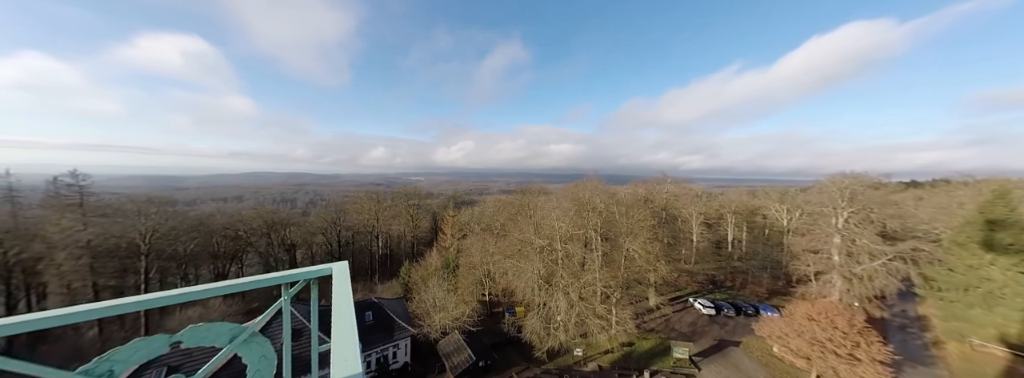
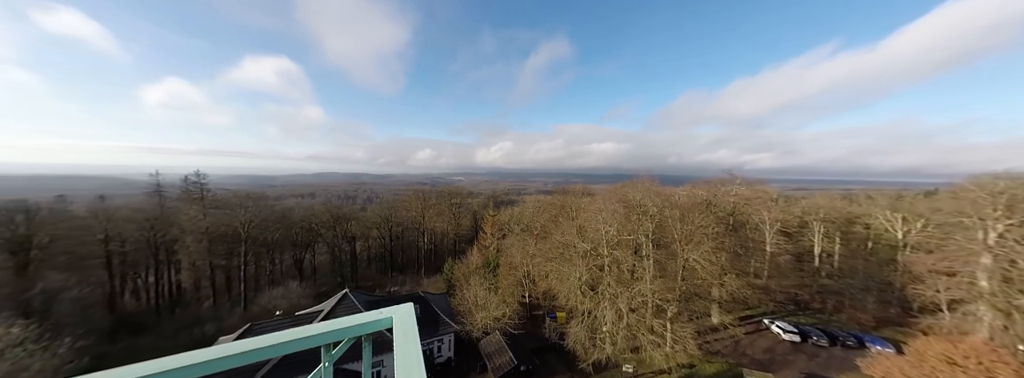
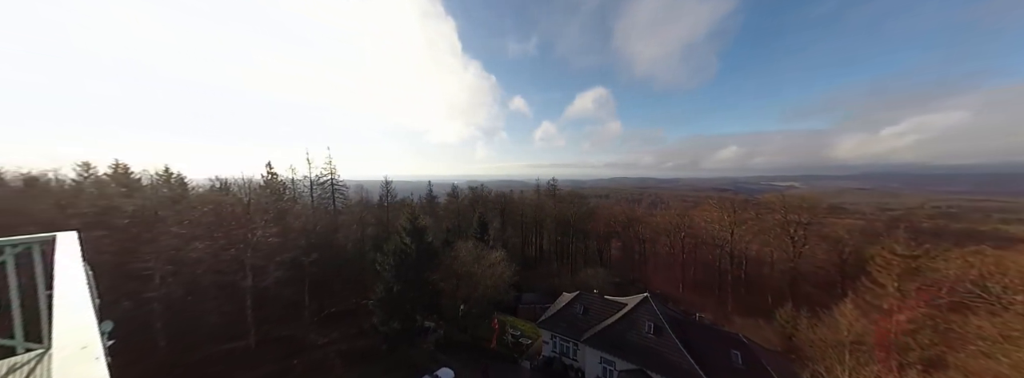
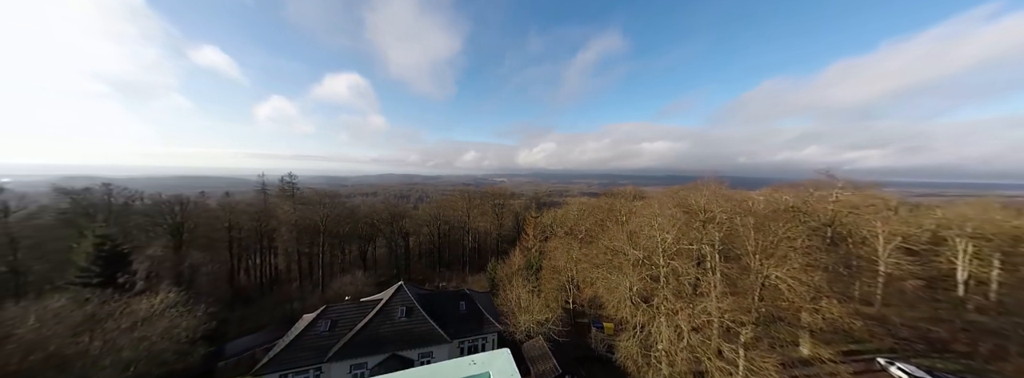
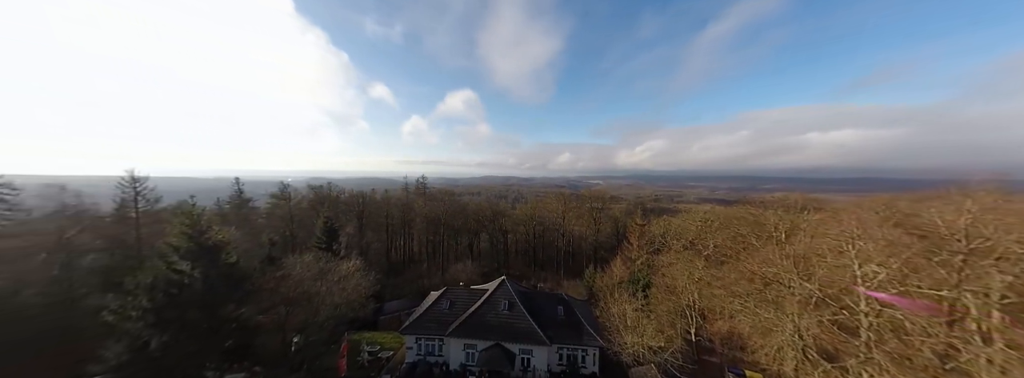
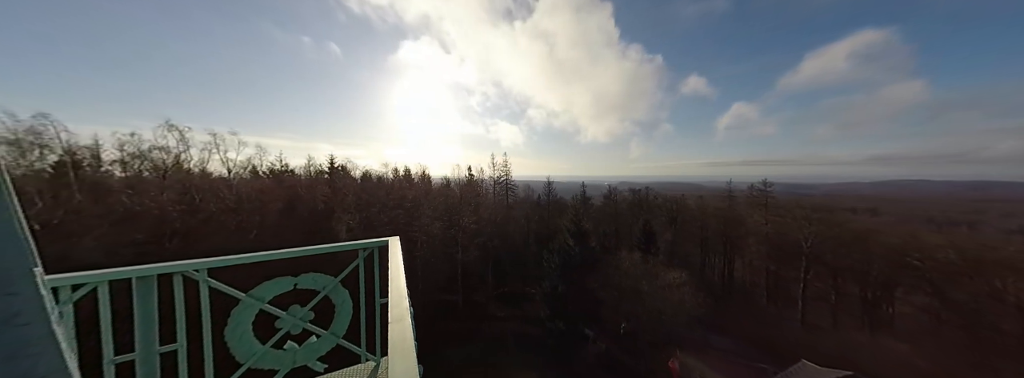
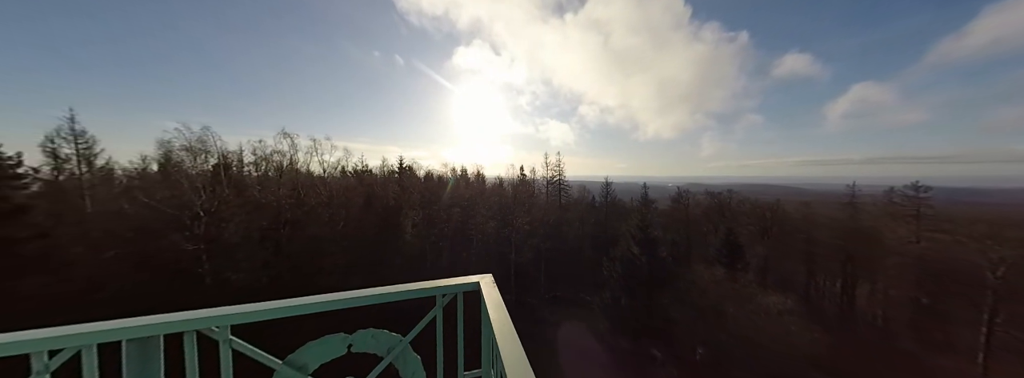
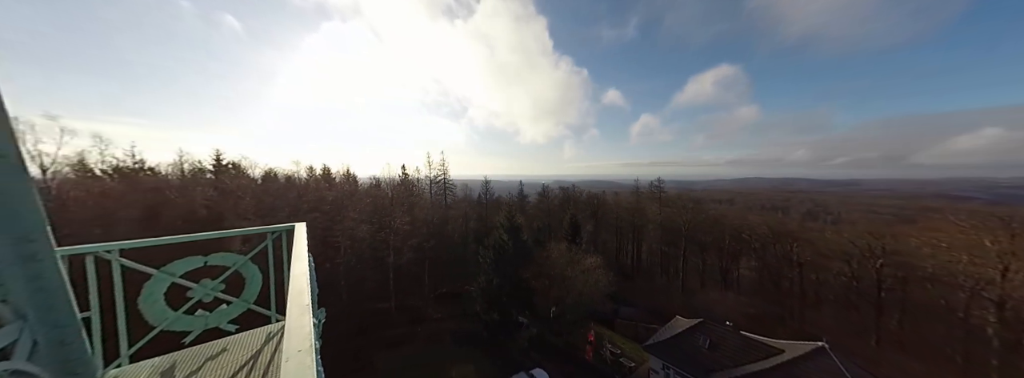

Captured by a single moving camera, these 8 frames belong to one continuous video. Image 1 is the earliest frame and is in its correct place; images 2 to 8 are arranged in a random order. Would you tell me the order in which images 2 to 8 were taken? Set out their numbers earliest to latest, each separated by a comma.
2, 4, 5, 3, 8, 6, 7
